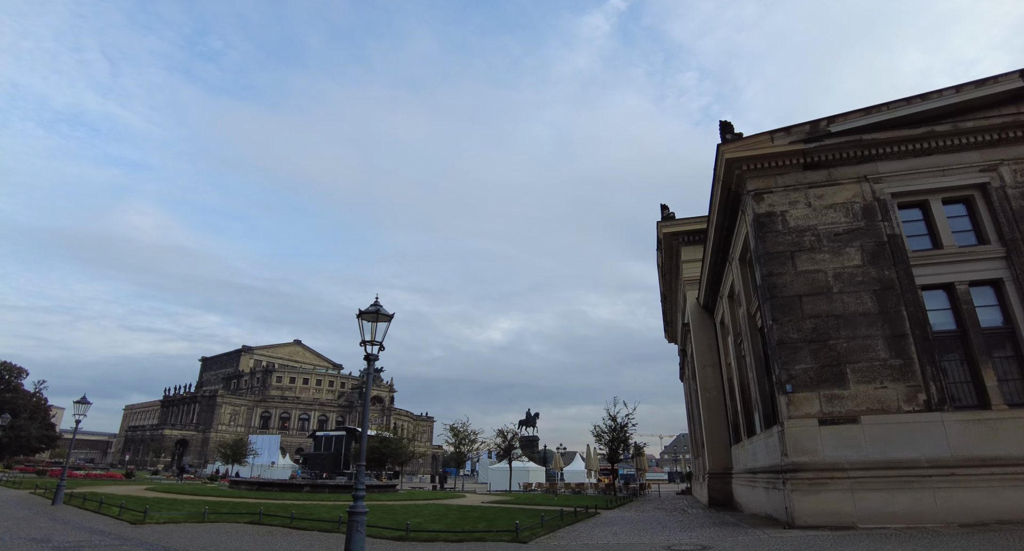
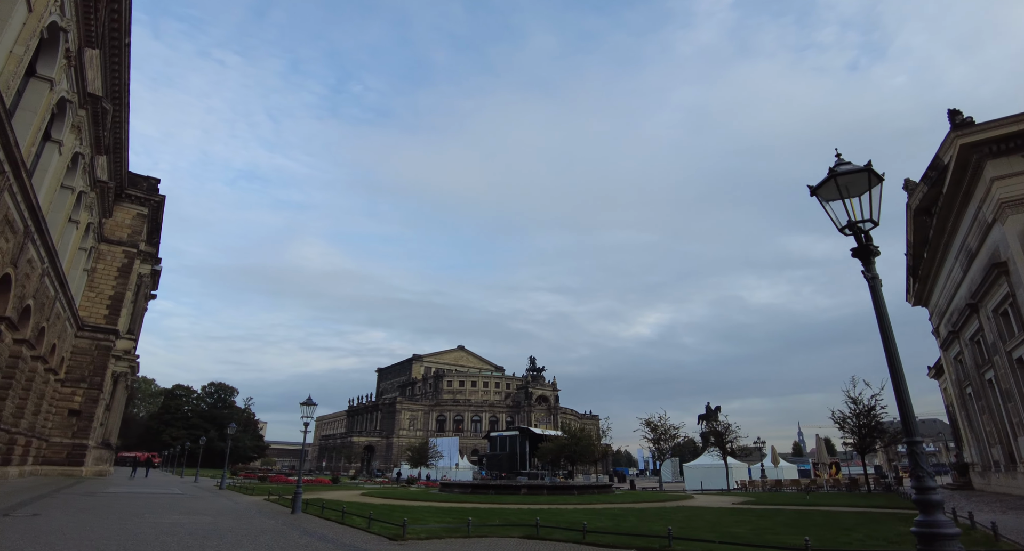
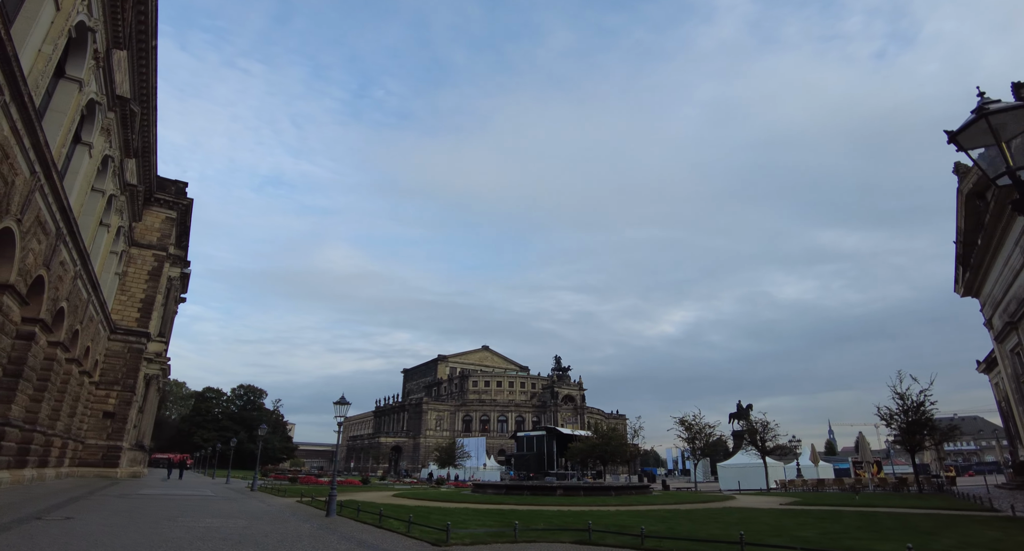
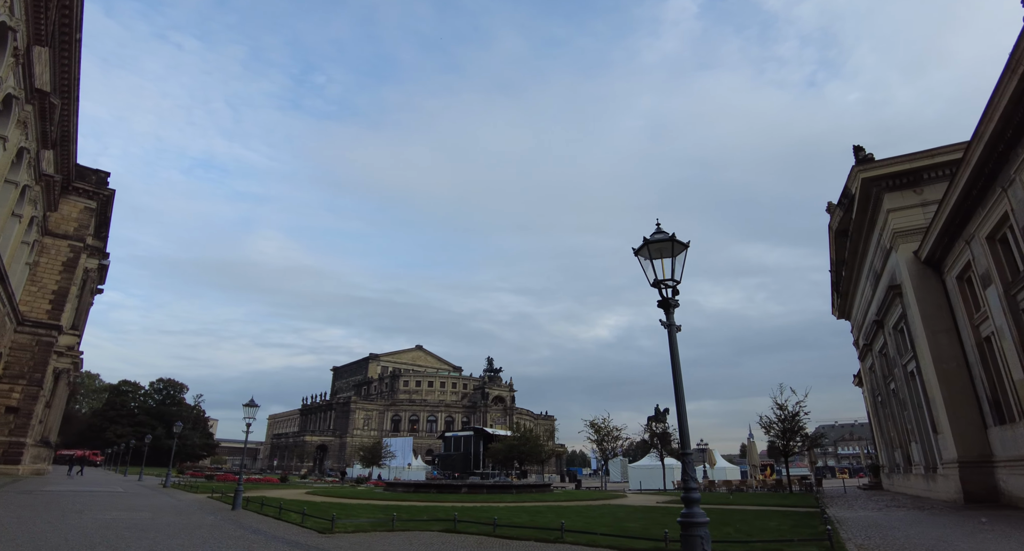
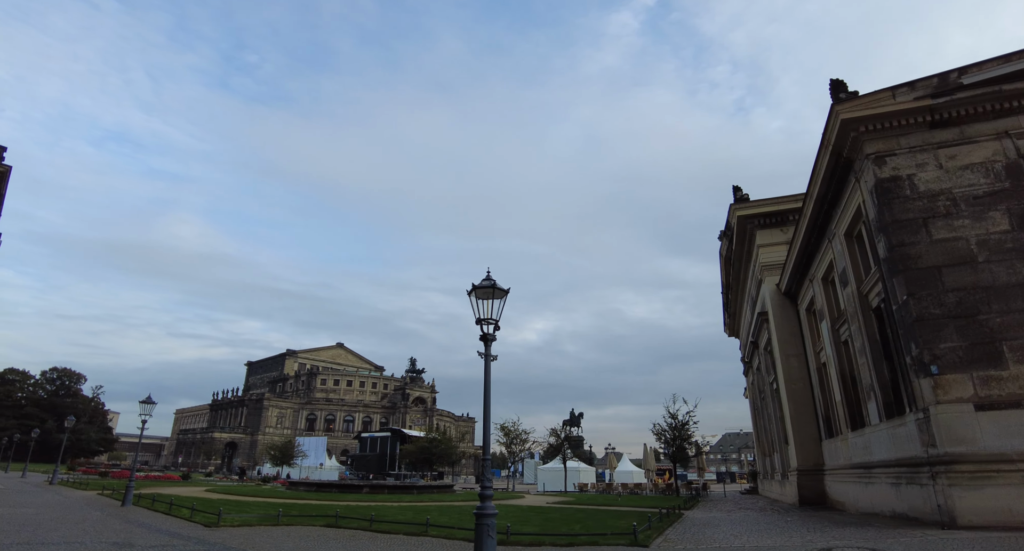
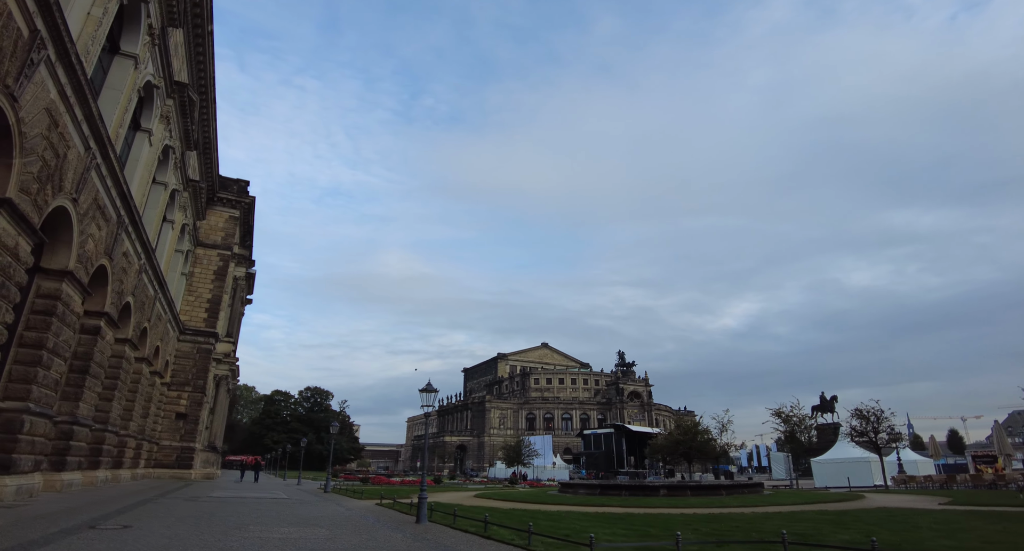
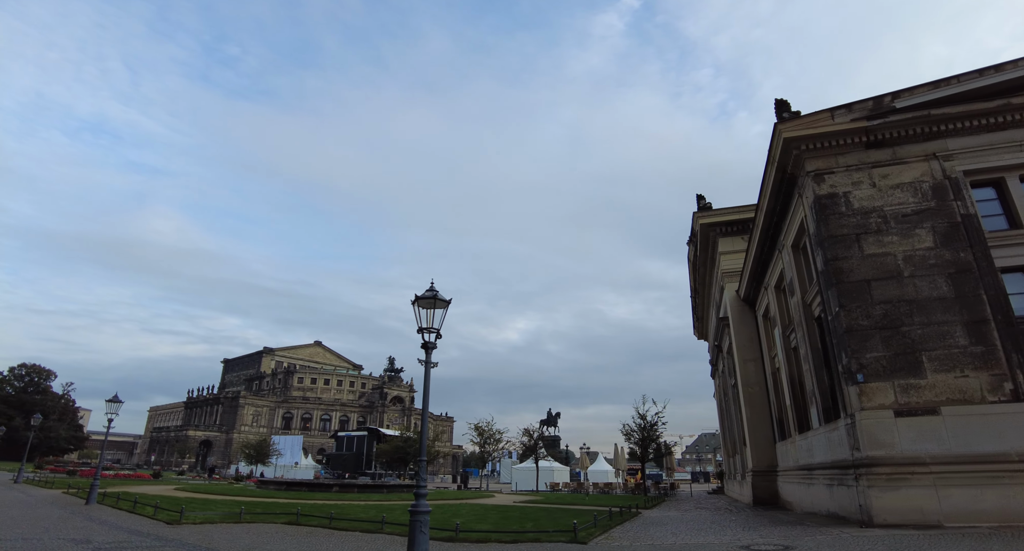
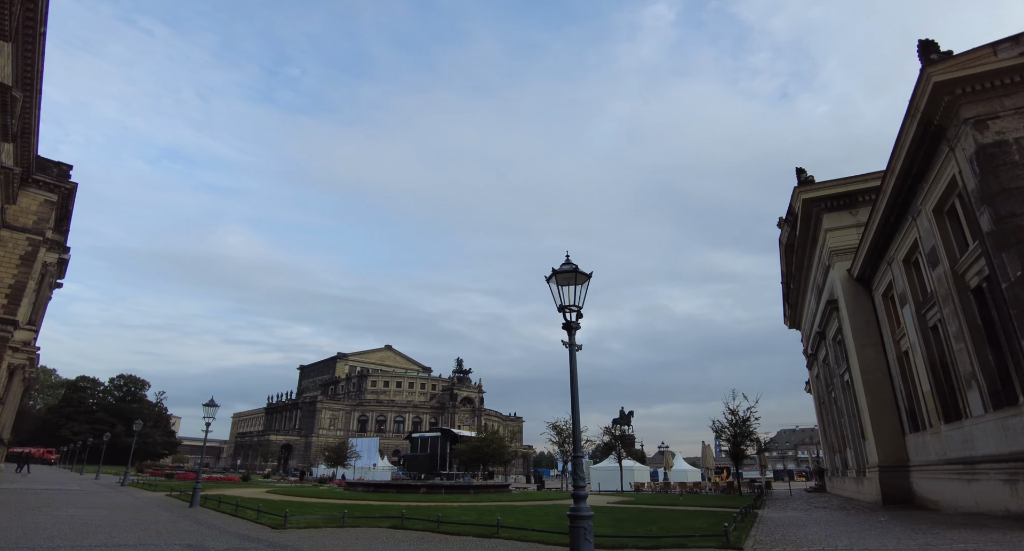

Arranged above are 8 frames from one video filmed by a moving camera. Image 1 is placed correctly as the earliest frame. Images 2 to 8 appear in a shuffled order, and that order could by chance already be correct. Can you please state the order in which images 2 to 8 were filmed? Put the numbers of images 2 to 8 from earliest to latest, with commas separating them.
7, 5, 8, 4, 2, 3, 6
